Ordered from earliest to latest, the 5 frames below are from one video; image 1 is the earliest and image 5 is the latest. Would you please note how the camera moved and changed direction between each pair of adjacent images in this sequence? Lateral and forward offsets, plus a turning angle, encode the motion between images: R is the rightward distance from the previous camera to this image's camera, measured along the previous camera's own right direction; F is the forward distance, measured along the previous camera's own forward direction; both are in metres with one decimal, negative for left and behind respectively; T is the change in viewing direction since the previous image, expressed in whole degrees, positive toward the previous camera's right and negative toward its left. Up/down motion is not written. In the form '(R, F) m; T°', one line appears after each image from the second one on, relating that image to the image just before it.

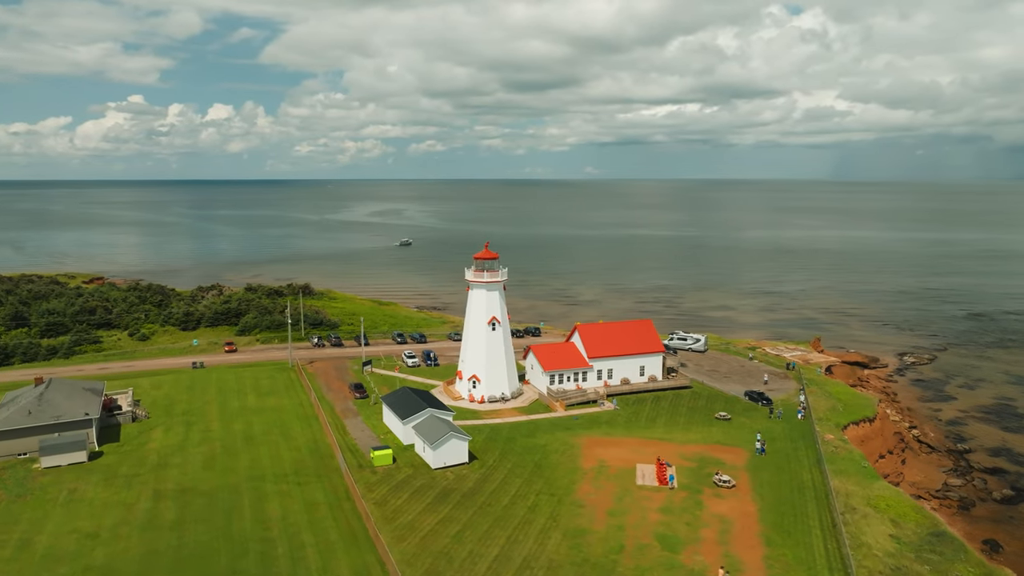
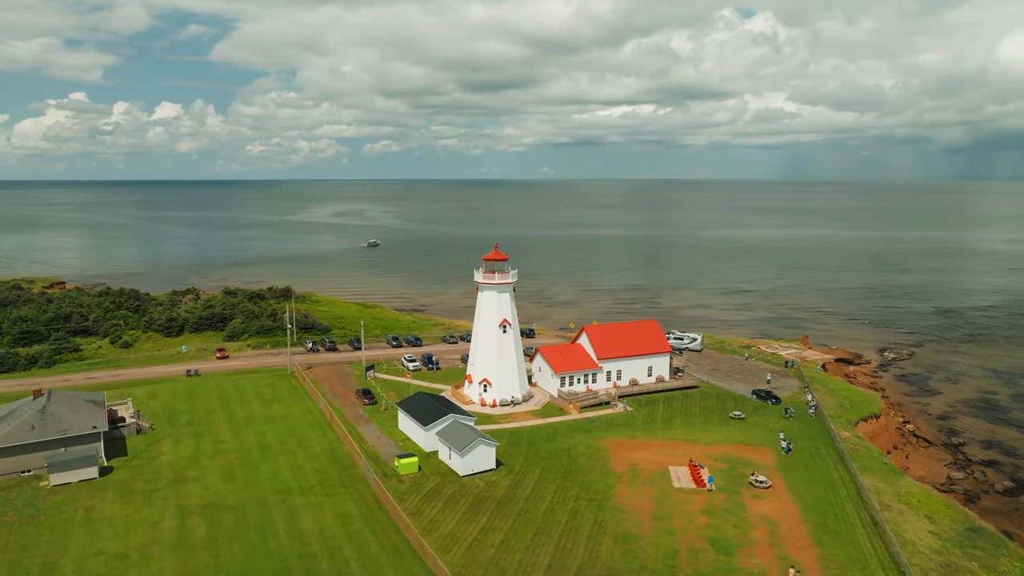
(-3.6, +0.8) m; +3°
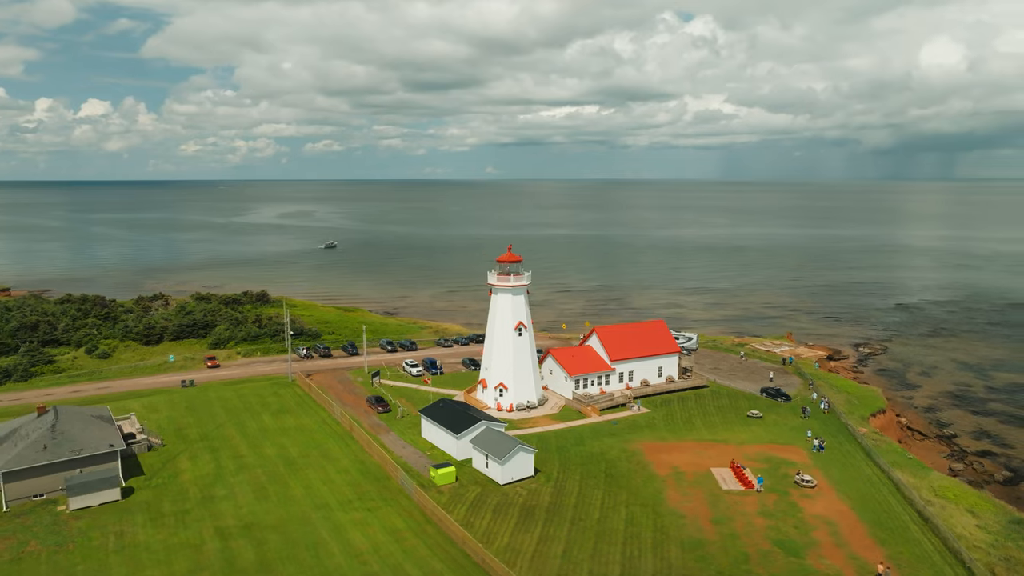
(-4.6, +1.0) m; +4°
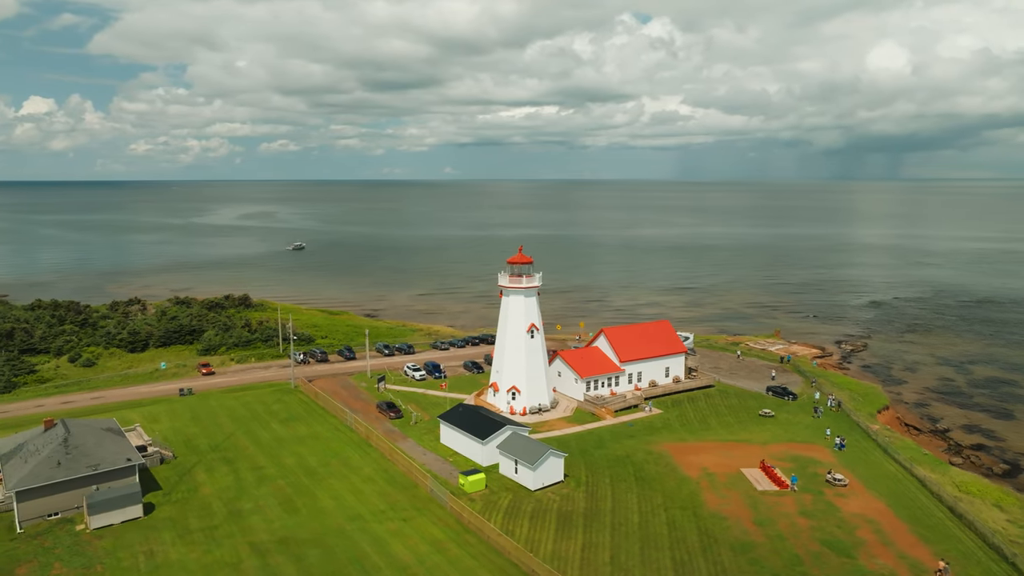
(-3.4, +0.7) m; +3°
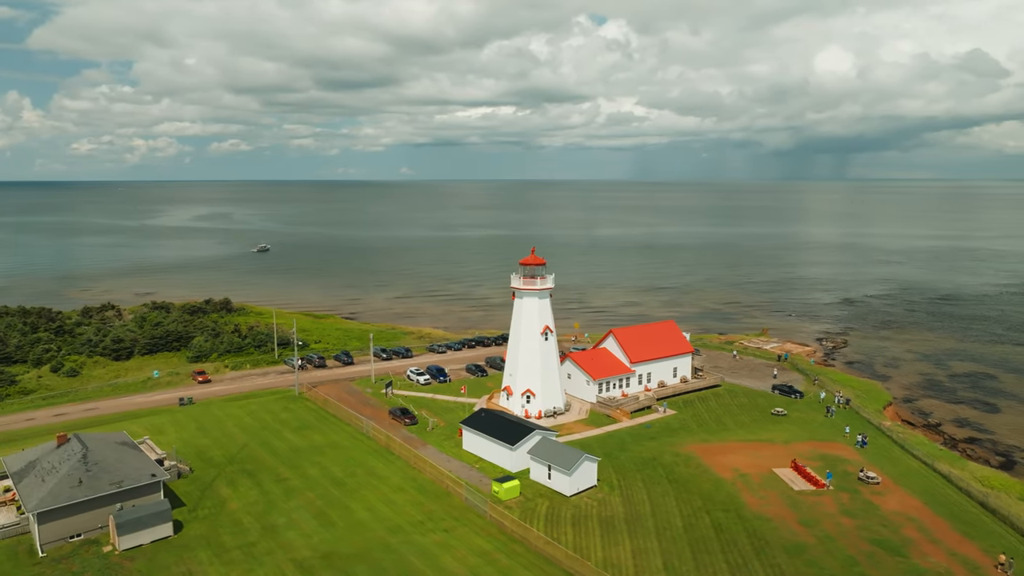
(-3.6, +0.8) m; +3°
